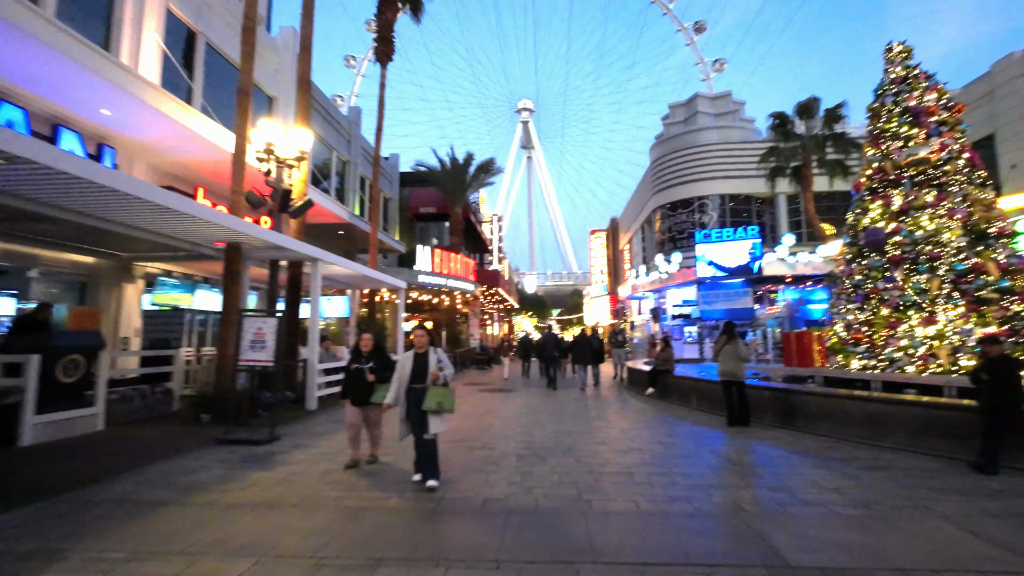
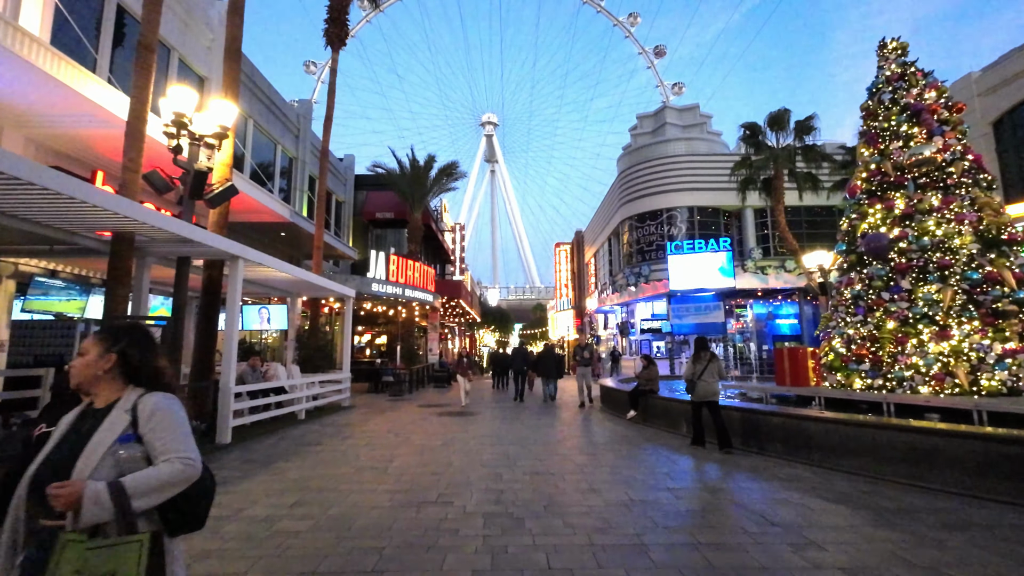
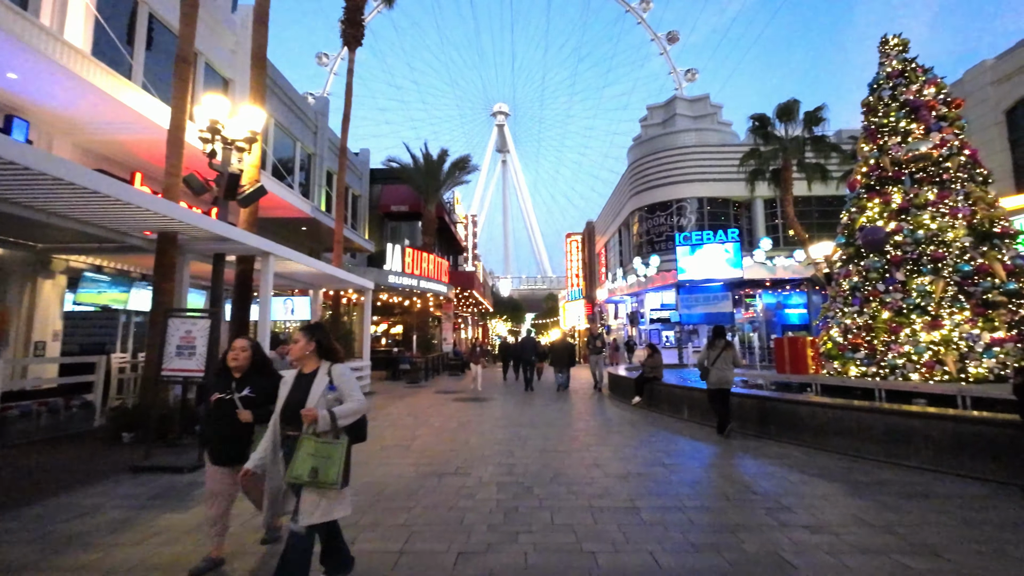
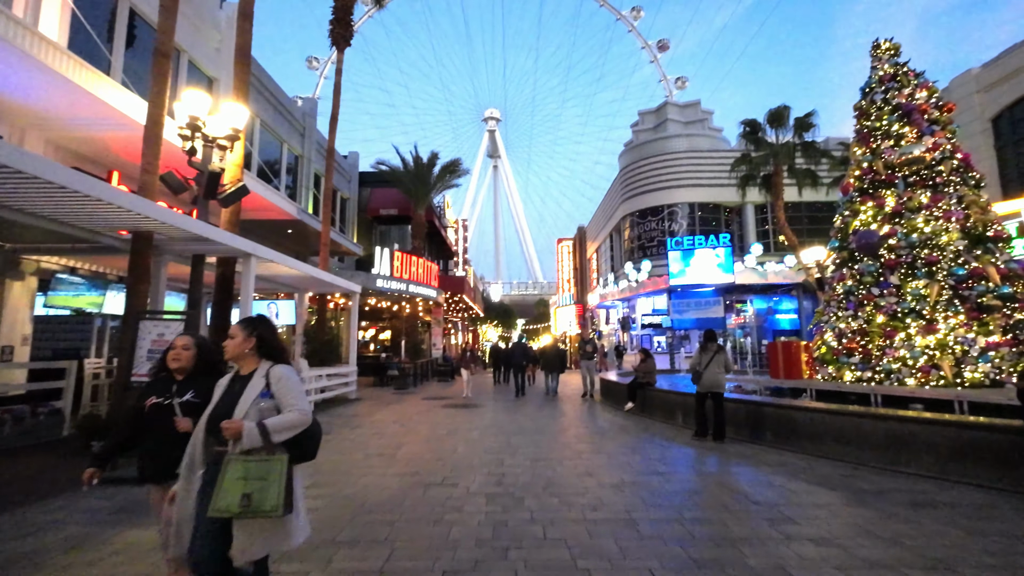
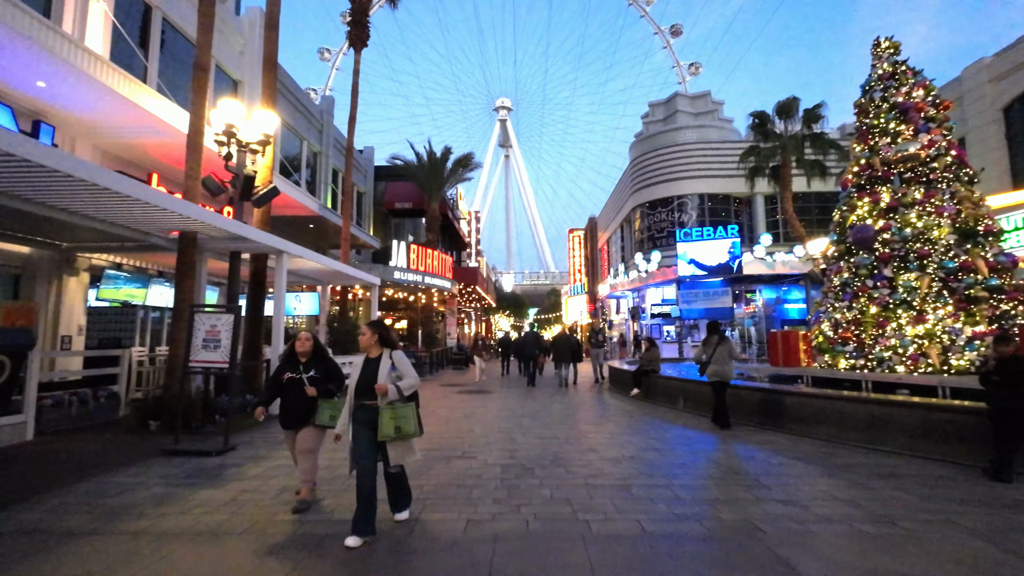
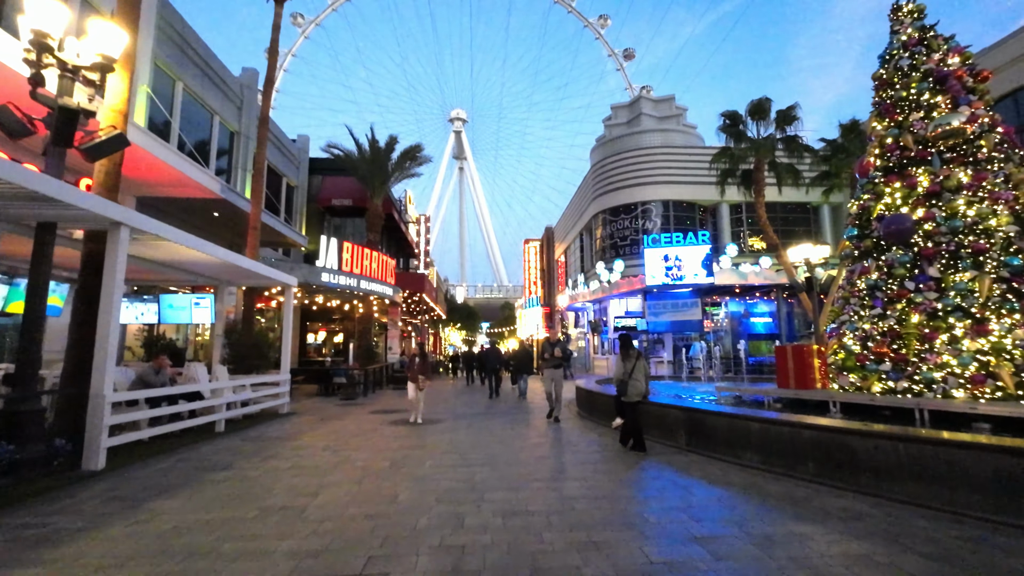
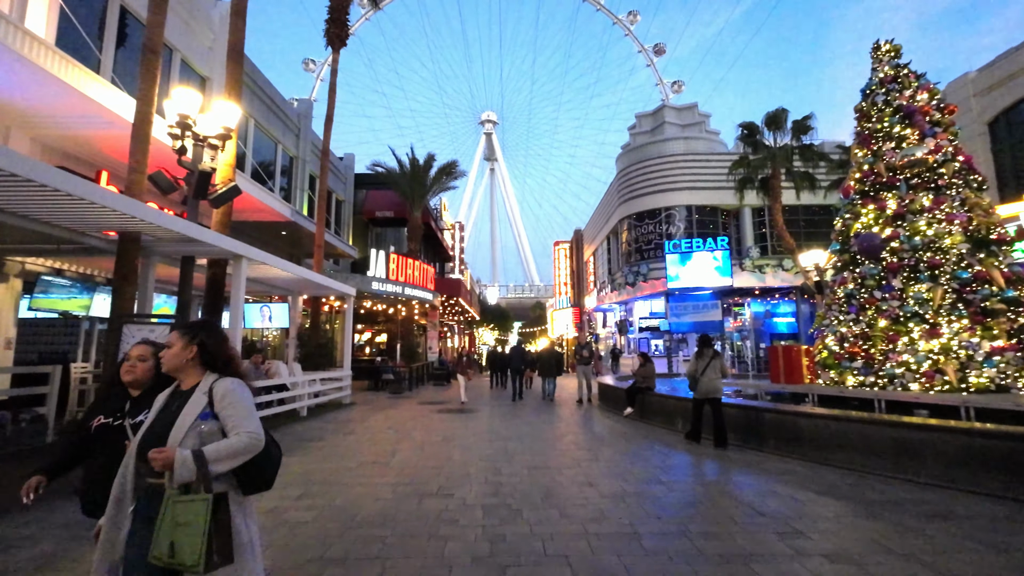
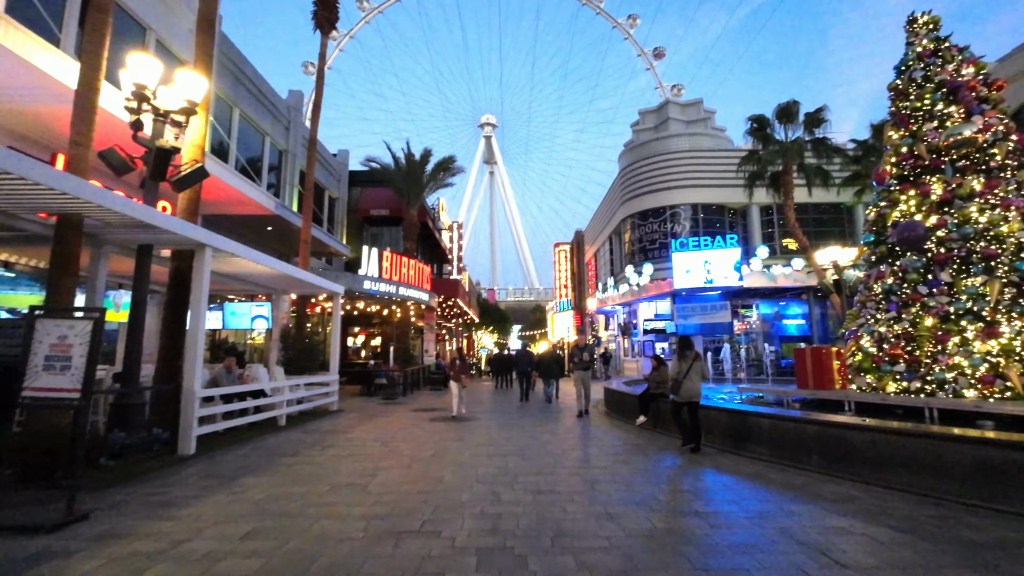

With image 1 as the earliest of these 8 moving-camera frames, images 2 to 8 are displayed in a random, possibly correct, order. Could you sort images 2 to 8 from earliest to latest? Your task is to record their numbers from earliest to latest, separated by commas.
5, 3, 4, 7, 2, 8, 6
